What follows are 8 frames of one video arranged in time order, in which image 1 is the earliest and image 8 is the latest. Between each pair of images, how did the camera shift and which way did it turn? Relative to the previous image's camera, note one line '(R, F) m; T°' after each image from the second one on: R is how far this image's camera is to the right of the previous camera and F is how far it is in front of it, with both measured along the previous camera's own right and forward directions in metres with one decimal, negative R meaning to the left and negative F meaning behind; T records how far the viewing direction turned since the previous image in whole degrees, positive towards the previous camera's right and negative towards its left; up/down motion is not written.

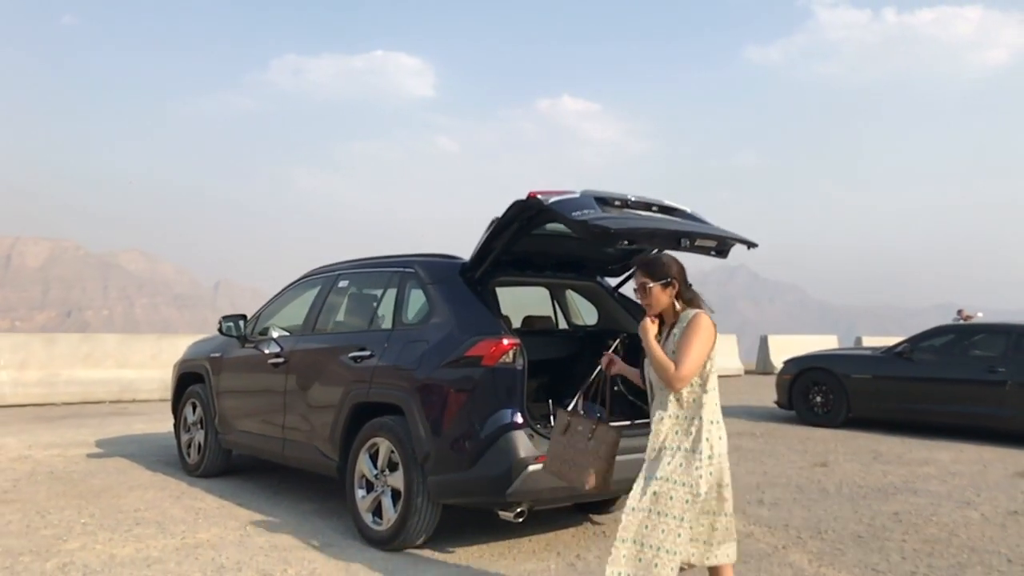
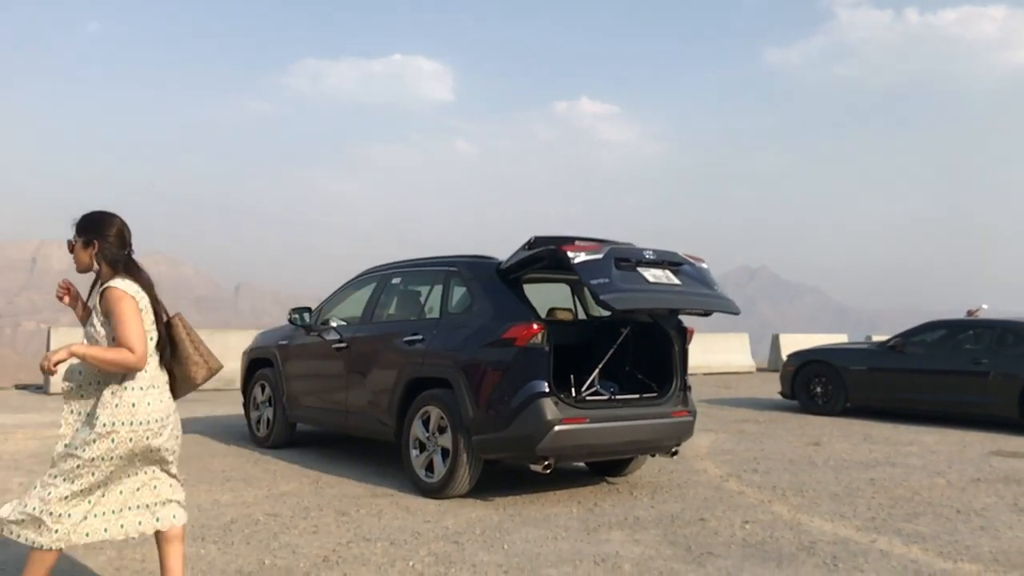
(-0.1, -1.1) m; -1°
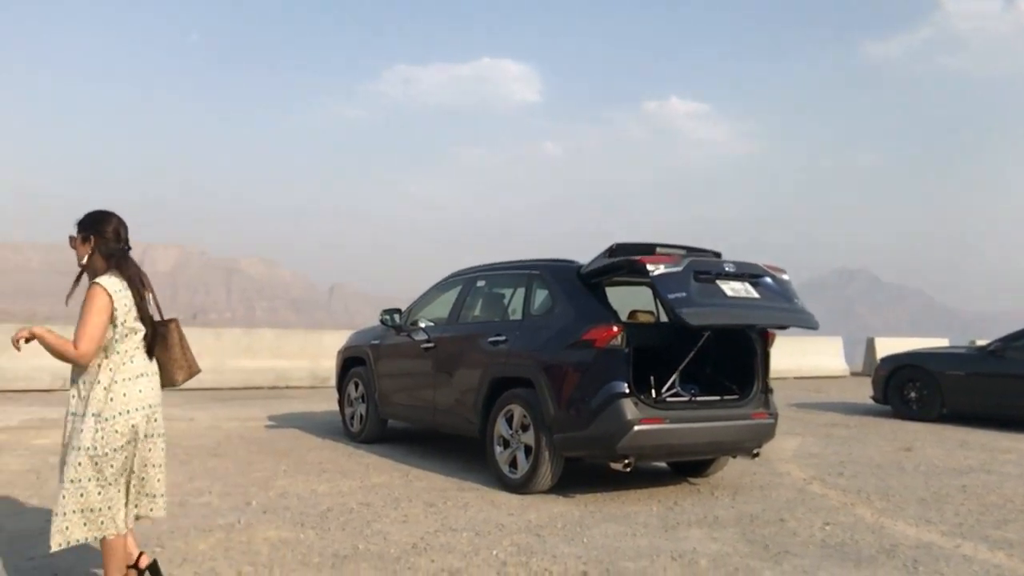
(0.0, -0.2) m; -6°
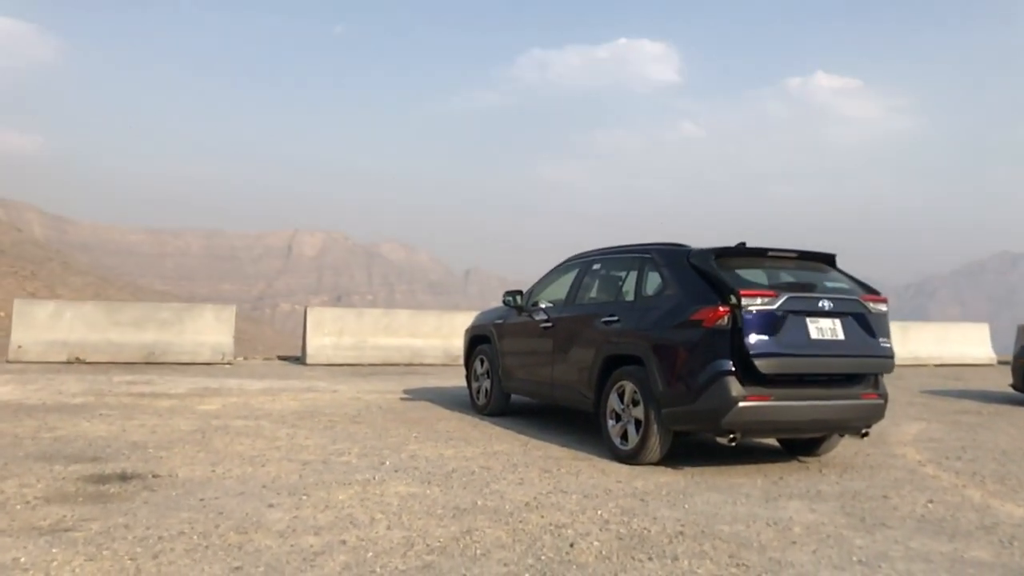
(+0.2, -0.4) m; -9°
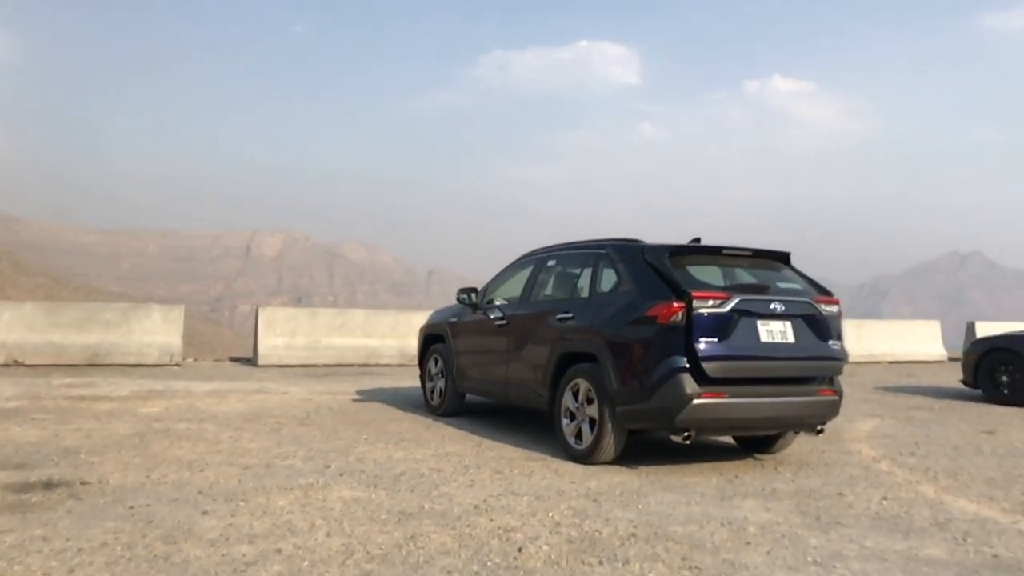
(+0.1, +0.2) m; +2°
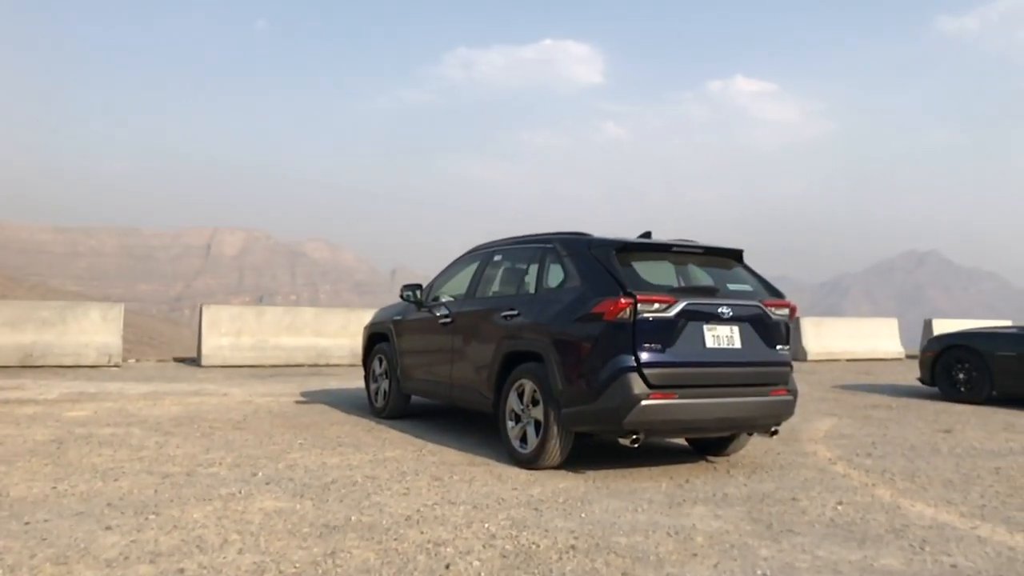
(+0.2, +0.3) m; +2°
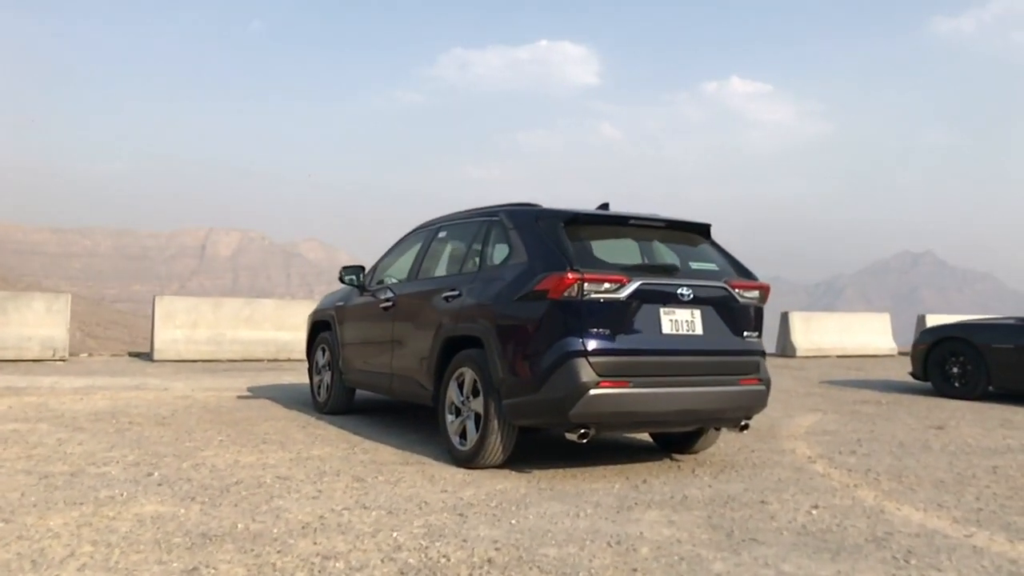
(+0.4, +0.7) m; 0°
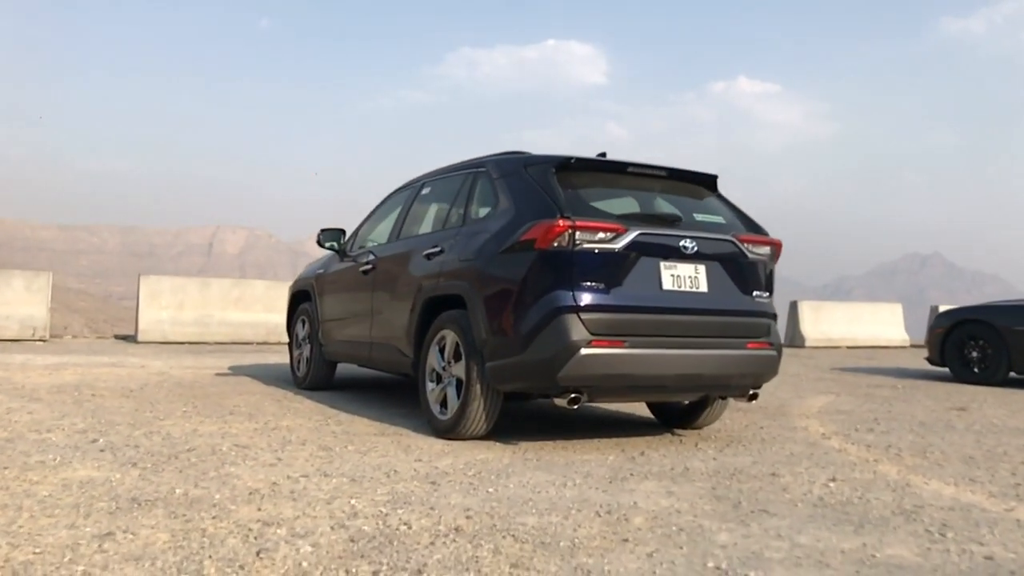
(+0.1, +0.5) m; 0°
